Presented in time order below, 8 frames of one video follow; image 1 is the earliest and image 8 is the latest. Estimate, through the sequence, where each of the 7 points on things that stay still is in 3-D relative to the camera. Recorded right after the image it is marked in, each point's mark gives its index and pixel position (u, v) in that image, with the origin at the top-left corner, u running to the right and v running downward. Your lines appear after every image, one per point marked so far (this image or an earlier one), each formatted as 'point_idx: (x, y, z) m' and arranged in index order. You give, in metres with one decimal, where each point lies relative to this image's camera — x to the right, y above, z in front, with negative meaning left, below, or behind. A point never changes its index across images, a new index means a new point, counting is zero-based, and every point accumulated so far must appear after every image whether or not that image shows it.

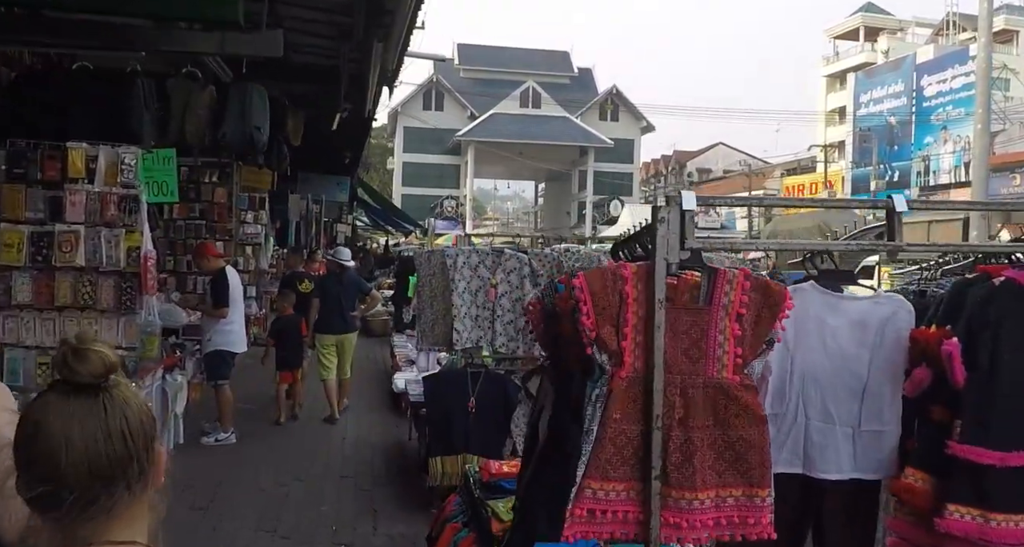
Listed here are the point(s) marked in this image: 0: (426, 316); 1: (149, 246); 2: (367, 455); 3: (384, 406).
0: (-0.5, -0.2, +4.5) m
1: (-2.1, +0.2, +4.4) m
2: (-1.1, -1.4, +5.9) m
3: (-1.3, -1.4, +7.9) m
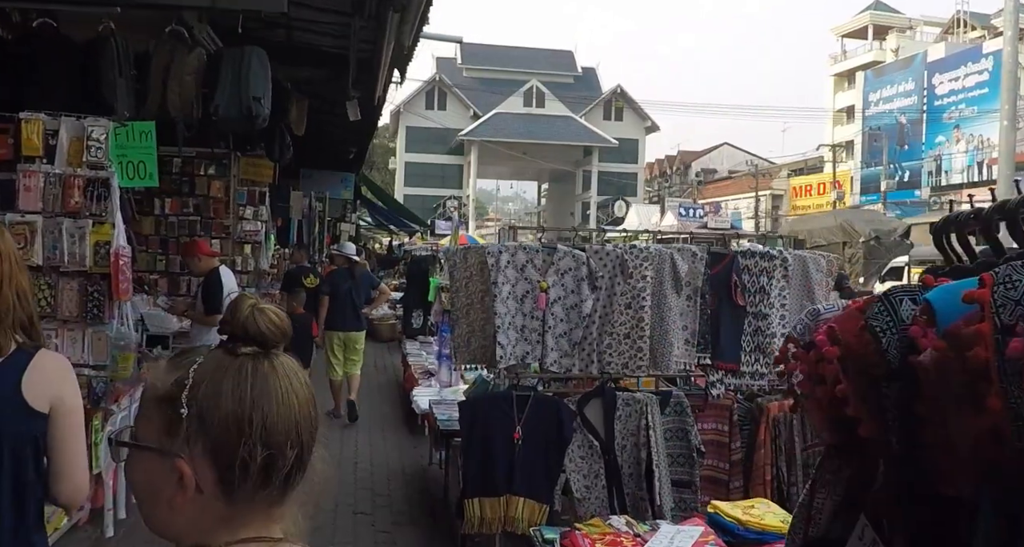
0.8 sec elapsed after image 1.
0: (-0.3, -0.3, +3.7) m
1: (-1.8, +0.2, +3.6) m
2: (-0.8, -1.4, +5.1) m
3: (-1.1, -1.4, +7.1) m
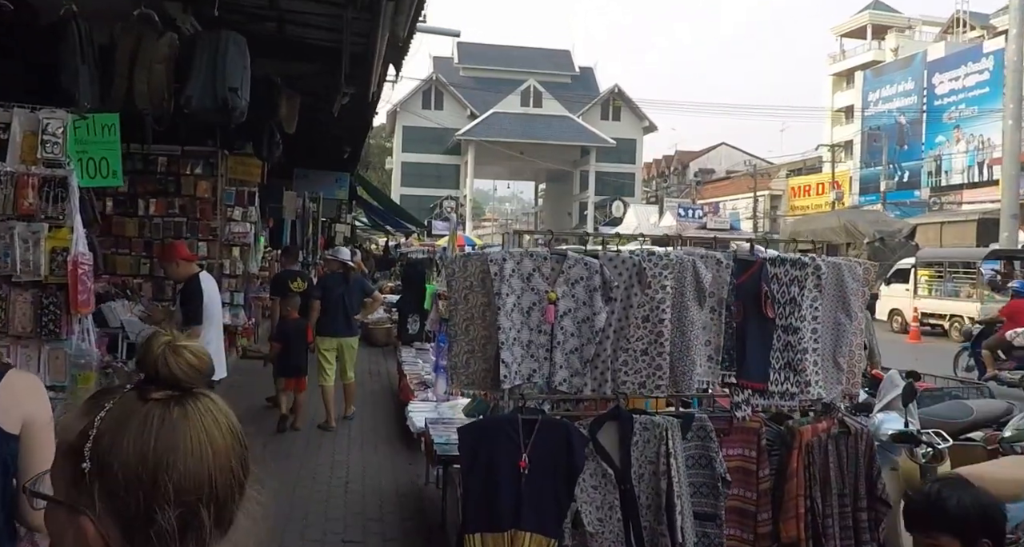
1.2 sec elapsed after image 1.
0: (-0.2, -0.3, +3.3) m
1: (-1.8, +0.1, +3.2) m
2: (-0.8, -1.4, +4.7) m
3: (-1.0, -1.4, +6.7) m
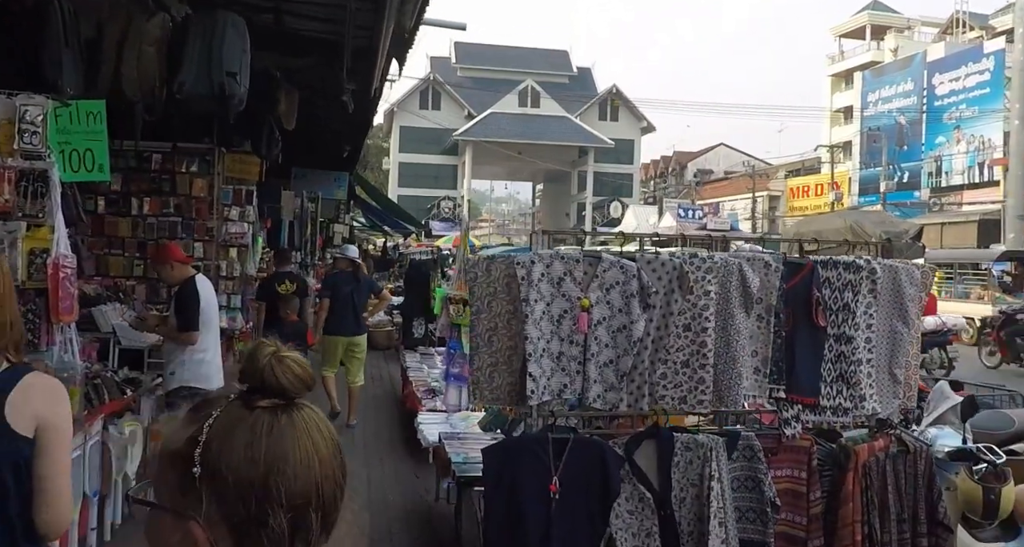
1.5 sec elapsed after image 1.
0: (-0.1, -0.3, +3.0) m
1: (-1.7, +0.1, +2.9) m
2: (-0.7, -1.5, +4.4) m
3: (-1.0, -1.4, +6.4) m
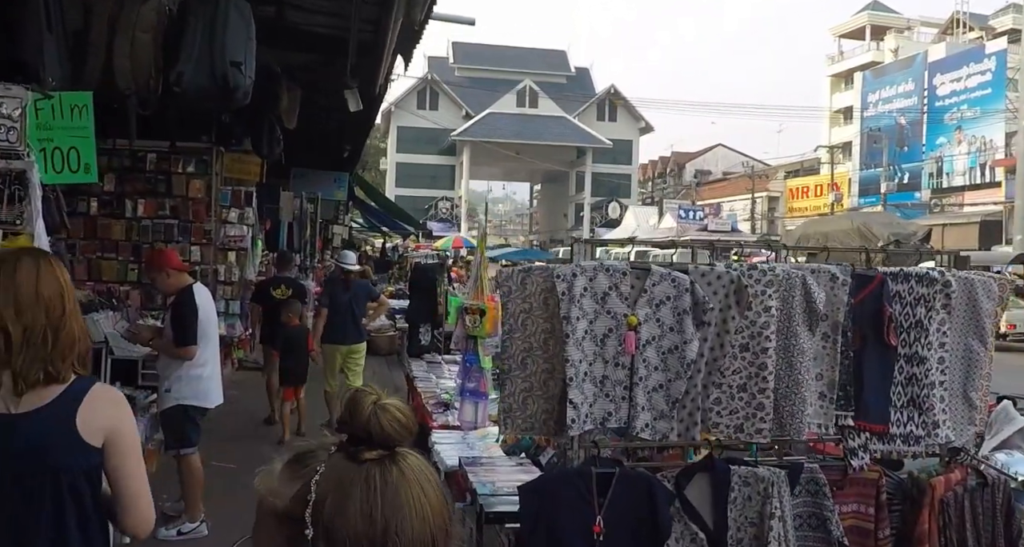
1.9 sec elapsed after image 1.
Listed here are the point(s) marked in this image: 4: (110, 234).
0: (0.0, -0.4, +2.7) m
1: (-1.5, +0.1, +2.6) m
2: (-0.6, -1.5, +4.1) m
3: (-0.8, -1.5, +6.1) m
4: (-3.8, +0.4, +7.4) m
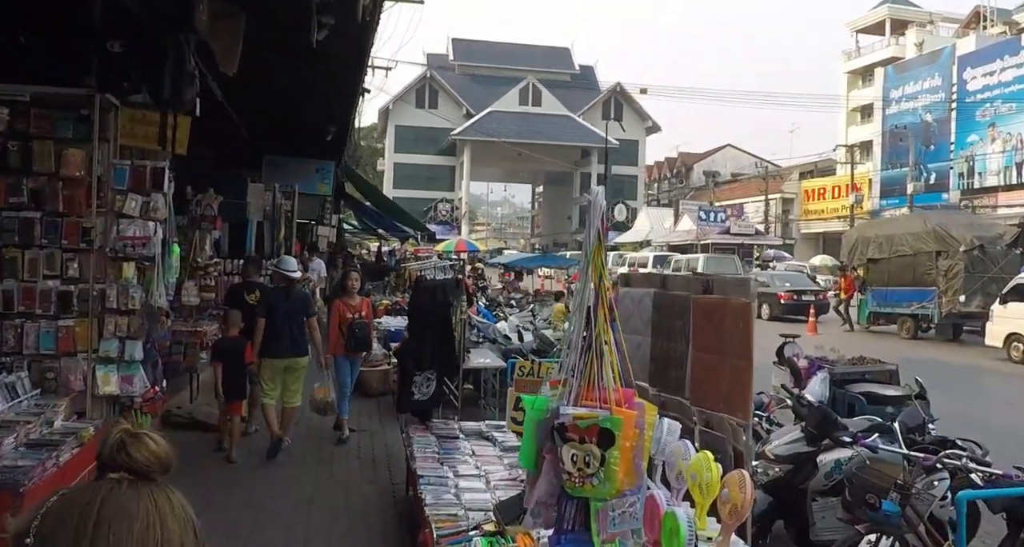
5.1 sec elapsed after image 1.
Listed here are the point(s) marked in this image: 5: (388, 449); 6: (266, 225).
0: (+0.4, -0.5, -0.1) m
1: (-1.2, -0.1, -0.2) m
2: (-0.2, -1.6, +1.3) m
3: (-0.5, -1.6, +3.3) m
4: (-3.5, +0.2, +4.6) m
5: (-1.0, -1.5, +6.4) m
6: (-3.5, +0.7, +11.0) m
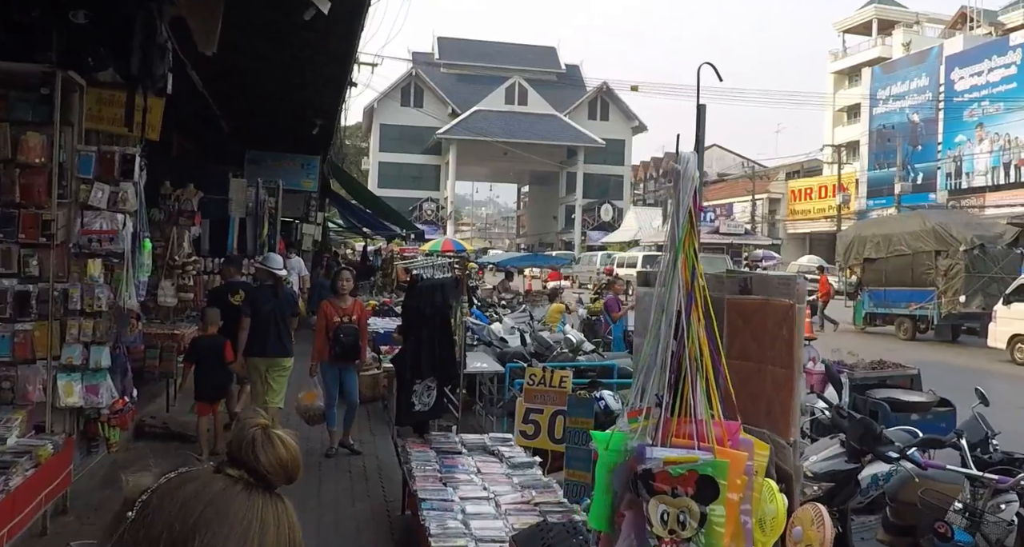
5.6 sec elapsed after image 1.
0: (+0.5, -0.5, -0.5) m
1: (-1.0, -0.1, -0.7) m
2: (-0.1, -1.6, +0.9) m
3: (-0.4, -1.6, +2.9) m
4: (-3.4, +0.2, +4.1) m
5: (-1.0, -1.5, +5.9) m
6: (-3.6, +0.7, +10.5) m
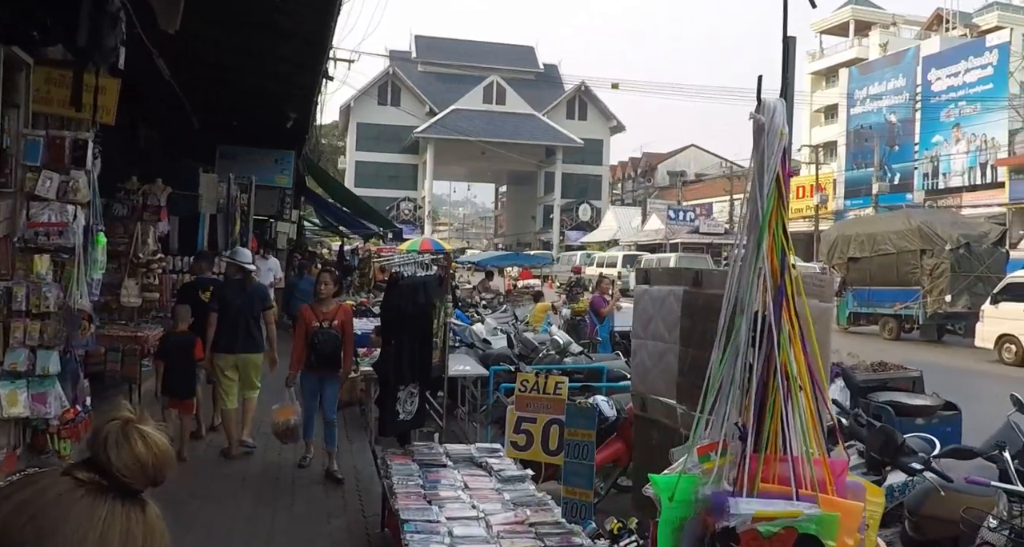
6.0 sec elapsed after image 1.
0: (+0.6, -0.5, -0.9) m
1: (-0.9, 0.0, -1.1) m
2: (-0.1, -1.6, +0.5) m
3: (-0.4, -1.6, +2.5) m
4: (-3.5, +0.3, +3.6) m
5: (-1.1, -1.4, +5.6) m
6: (-3.8, +0.7, +10.1) m
